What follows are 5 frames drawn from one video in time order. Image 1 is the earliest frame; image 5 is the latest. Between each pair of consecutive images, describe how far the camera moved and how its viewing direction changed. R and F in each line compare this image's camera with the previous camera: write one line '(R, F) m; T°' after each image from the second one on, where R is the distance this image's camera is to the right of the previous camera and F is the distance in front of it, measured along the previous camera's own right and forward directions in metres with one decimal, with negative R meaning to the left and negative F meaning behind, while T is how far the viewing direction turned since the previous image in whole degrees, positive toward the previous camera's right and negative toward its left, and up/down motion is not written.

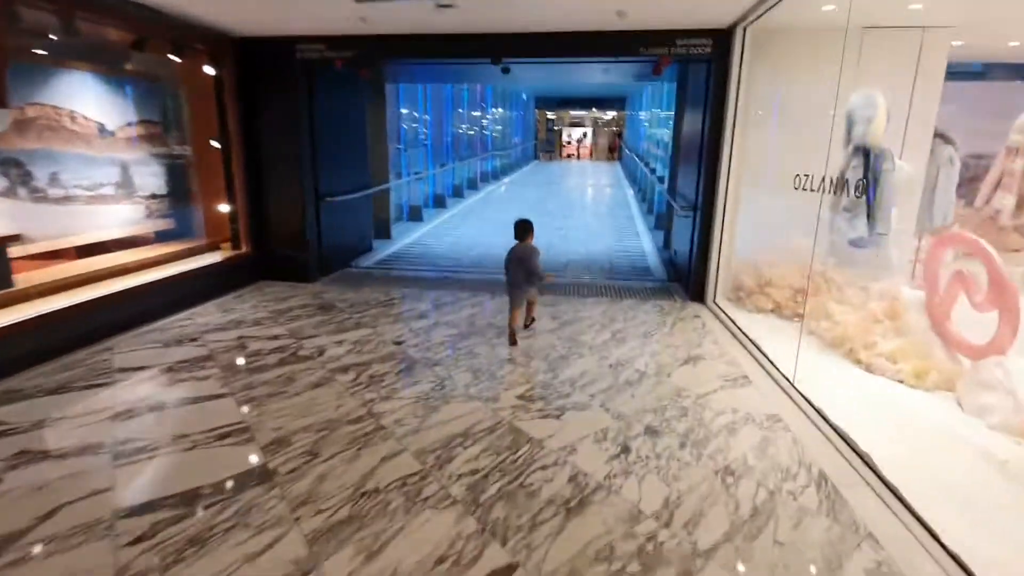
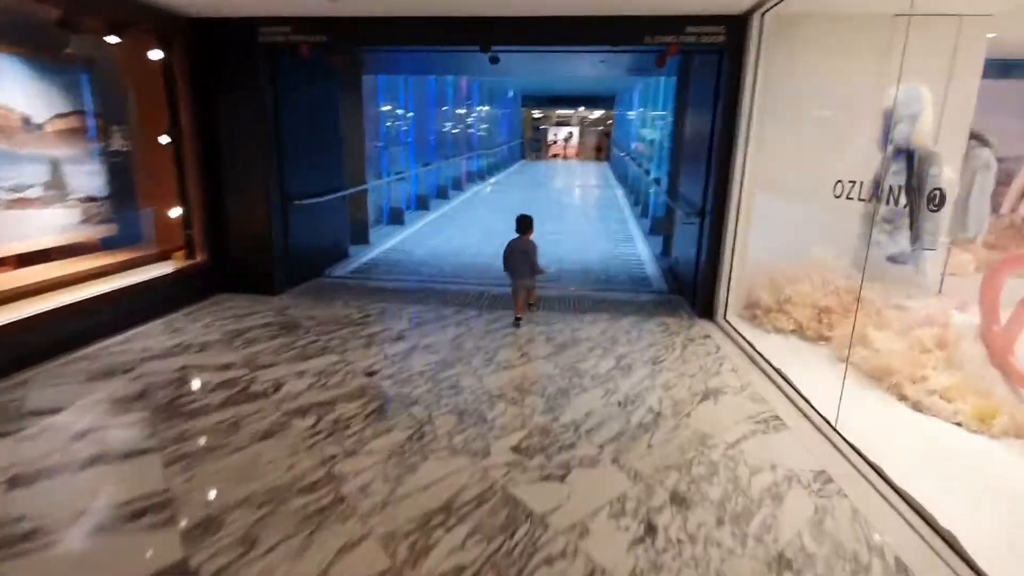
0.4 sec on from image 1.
(0.0, +0.6) m; +1°
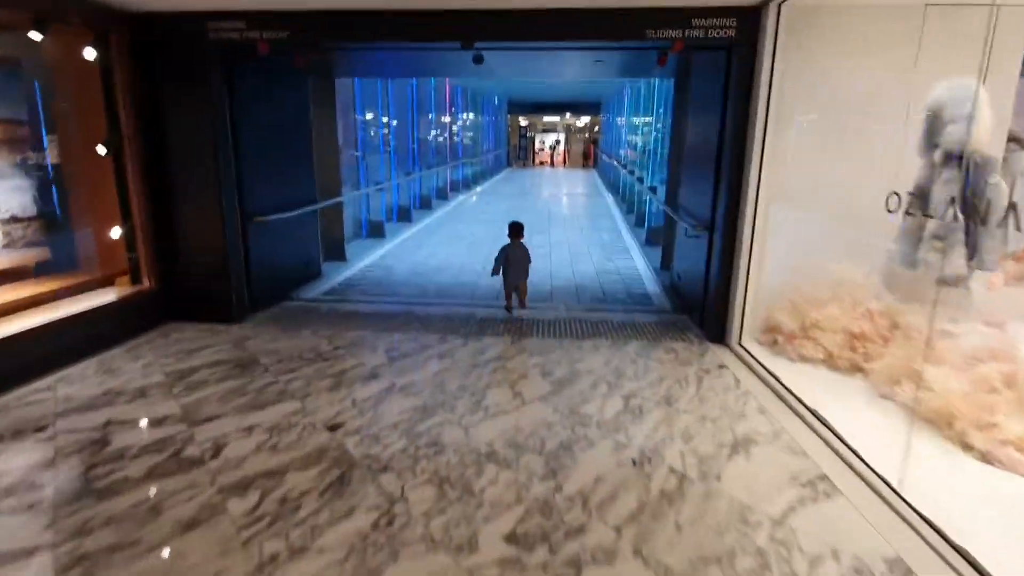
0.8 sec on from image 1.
(0.0, +0.6) m; +1°
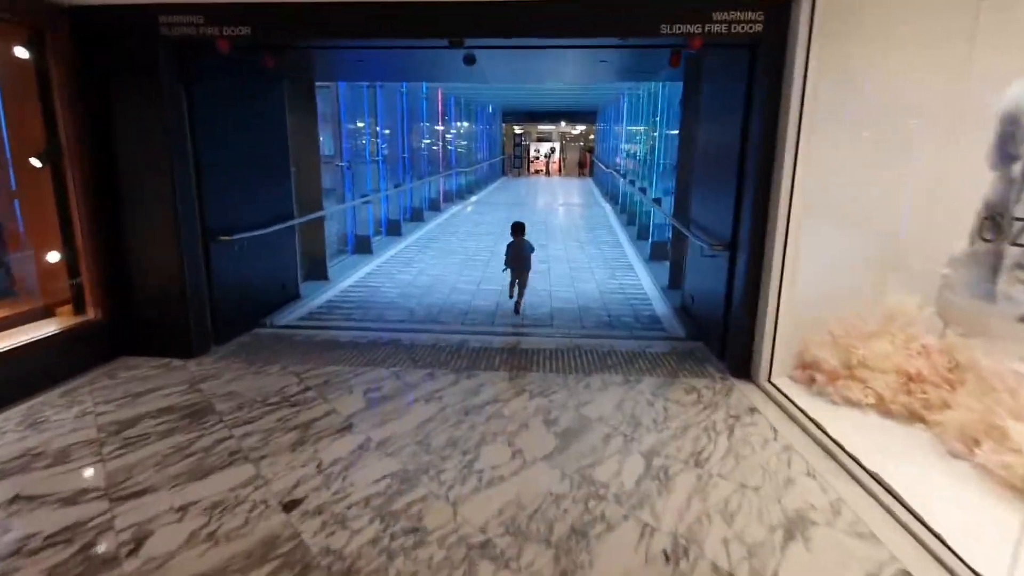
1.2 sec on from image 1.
(0.0, +0.6) m; 0°
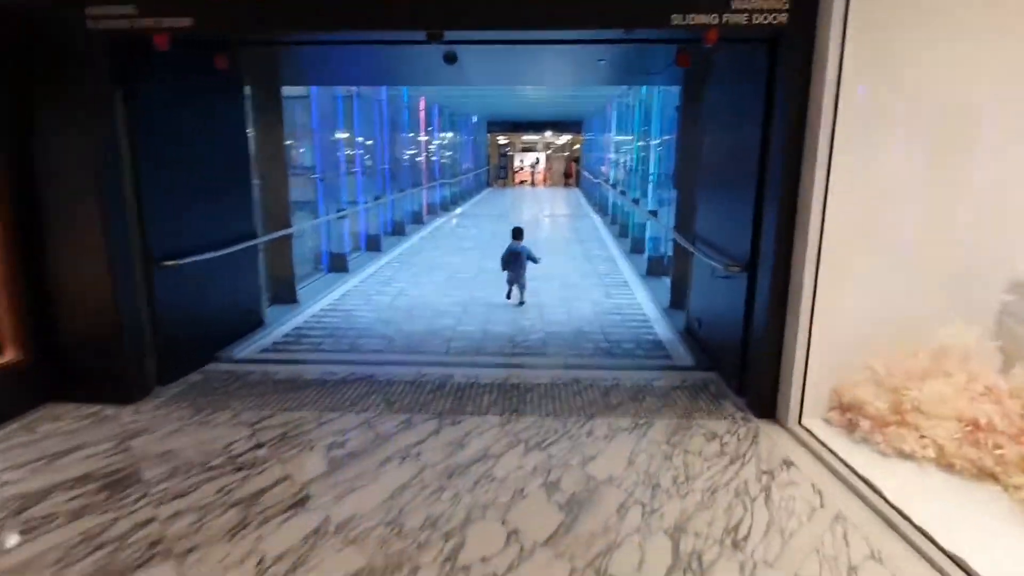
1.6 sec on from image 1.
(0.0, +0.6) m; +1°
